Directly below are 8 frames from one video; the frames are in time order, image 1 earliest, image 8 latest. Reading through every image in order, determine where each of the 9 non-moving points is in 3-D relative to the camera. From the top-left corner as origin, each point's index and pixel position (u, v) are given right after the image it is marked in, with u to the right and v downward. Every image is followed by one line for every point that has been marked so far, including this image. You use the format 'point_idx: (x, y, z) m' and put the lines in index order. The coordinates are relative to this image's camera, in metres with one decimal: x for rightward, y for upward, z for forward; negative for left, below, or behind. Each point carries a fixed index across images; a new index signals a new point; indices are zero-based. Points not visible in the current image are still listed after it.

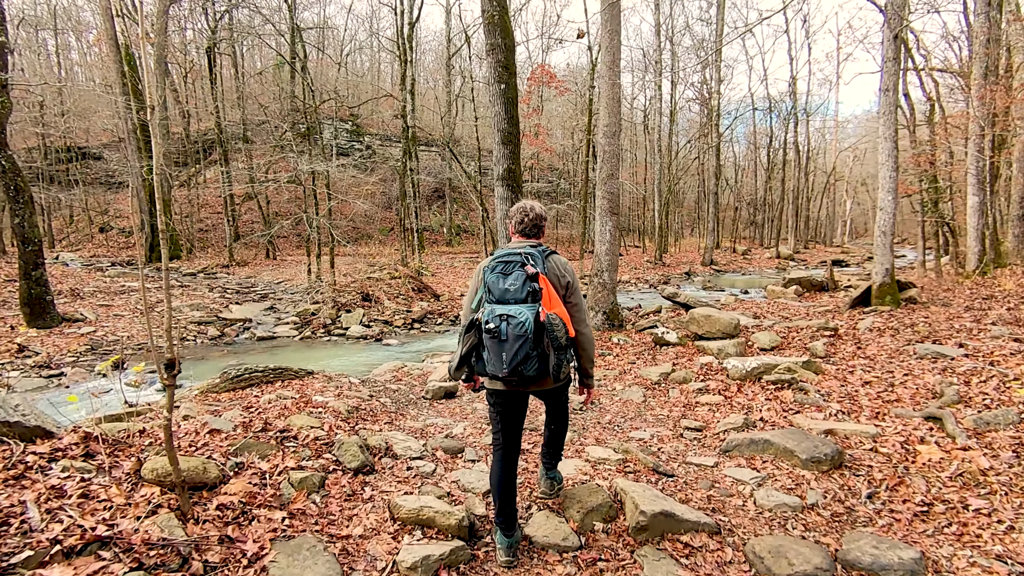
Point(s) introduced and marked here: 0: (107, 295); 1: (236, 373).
0: (-11.2, -0.2, +15.6) m
1: (-3.0, -0.9, +6.2) m
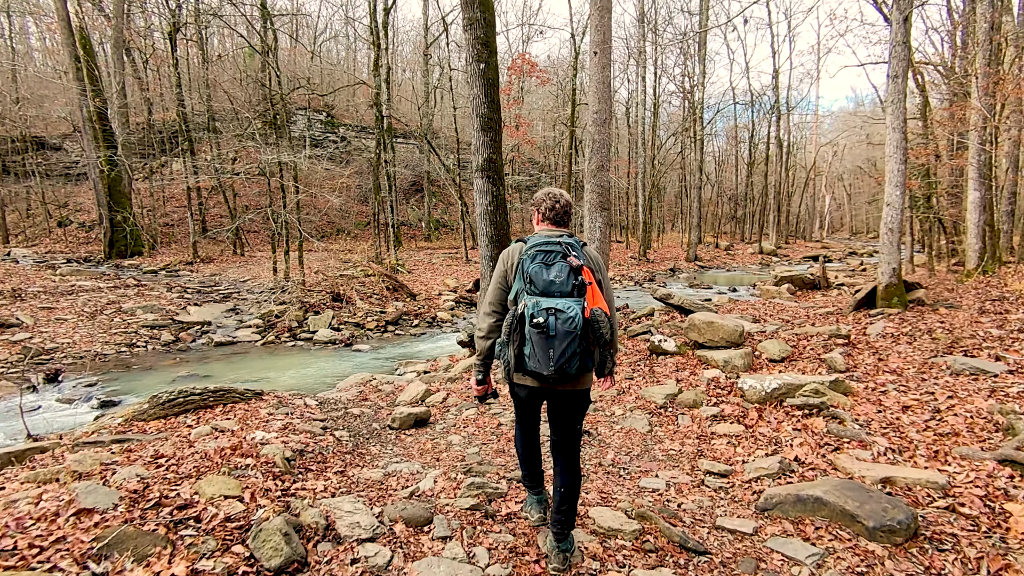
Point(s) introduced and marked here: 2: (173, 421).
0: (-11.7, -0.2, +14.4) m
1: (-3.2, -1.0, +5.2) m
2: (-3.0, -1.2, +5.0) m
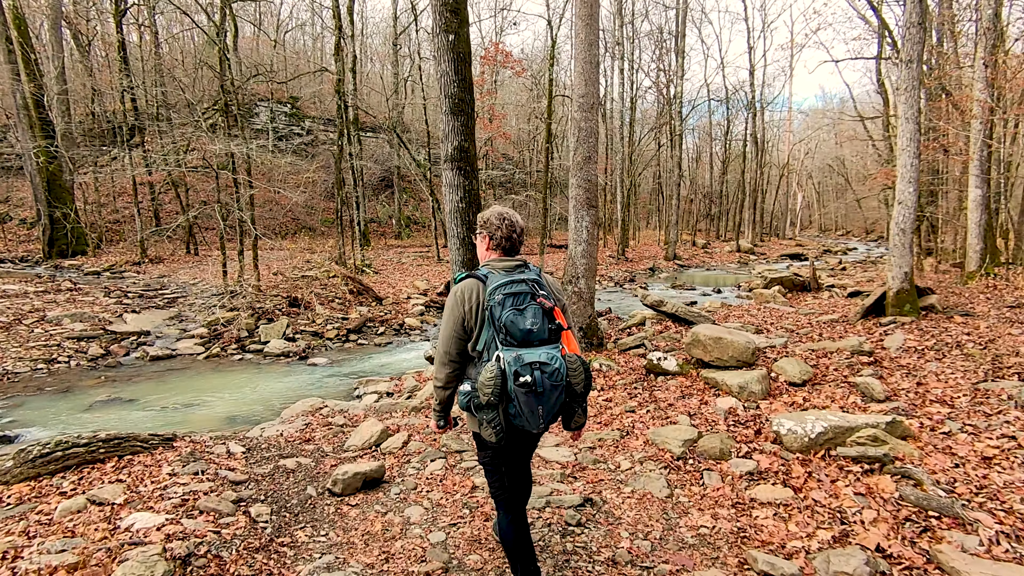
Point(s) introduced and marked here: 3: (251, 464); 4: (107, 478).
0: (-12.3, -0.4, +12.8) m
1: (-3.3, -1.2, +4.0) m
2: (-3.1, -1.3, +3.8) m
3: (-1.9, -1.3, +4.2) m
4: (-2.8, -1.3, +3.9) m
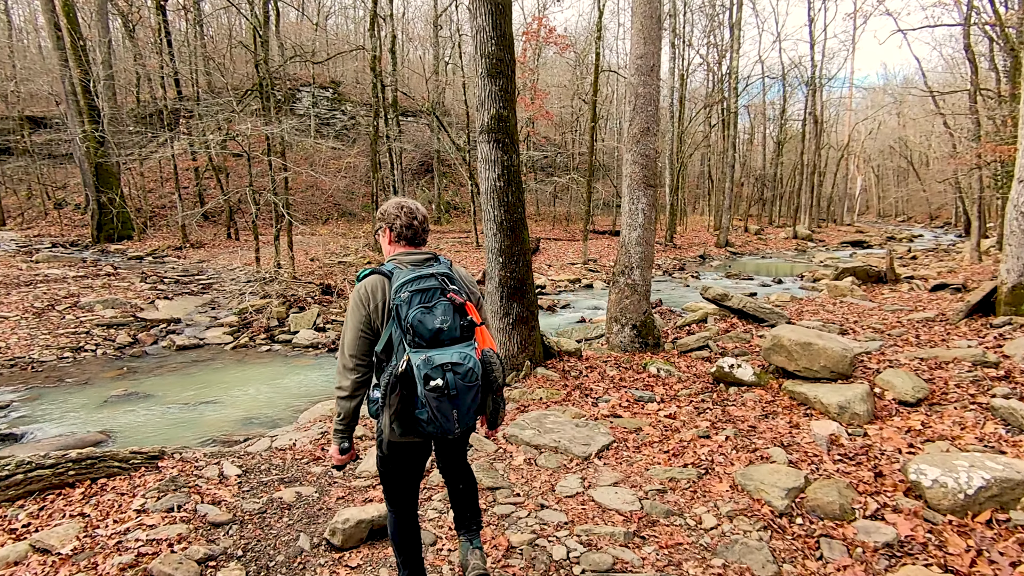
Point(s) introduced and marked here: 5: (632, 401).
0: (-11.4, 0.0, +12.7) m
1: (-3.1, -1.1, +3.4) m
2: (-2.9, -1.3, +3.2) m
3: (-1.6, -1.3, +3.4) m
4: (-2.5, -1.3, +3.2) m
5: (+1.1, -1.0, +5.0) m
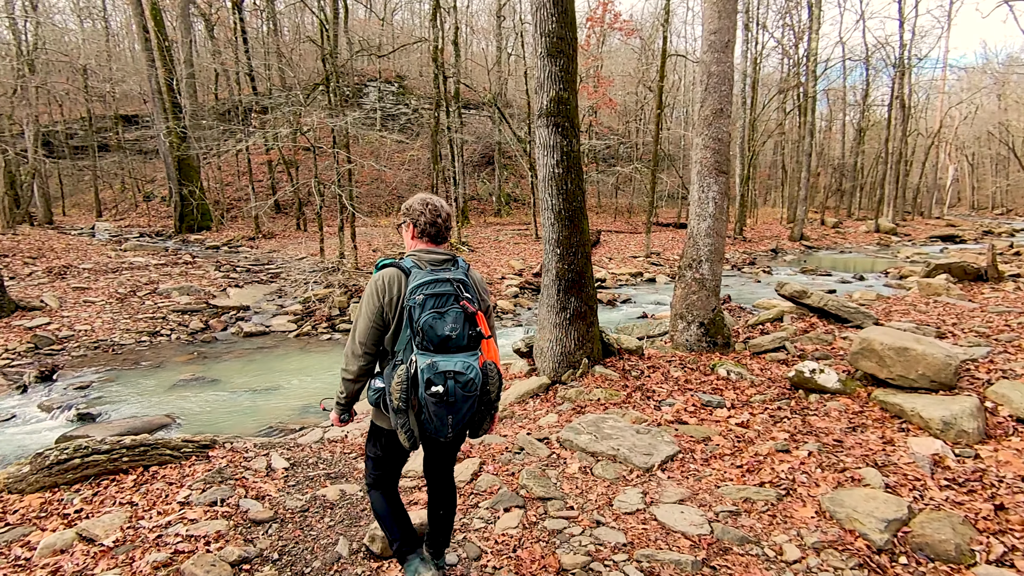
0: (-10.0, +0.3, +13.6) m
1: (-2.8, -1.0, +3.5) m
2: (-2.6, -1.2, +3.2) m
3: (-1.3, -1.2, +3.4) m
4: (-2.2, -1.2, +3.2) m
5: (+1.5, -1.0, +4.6) m
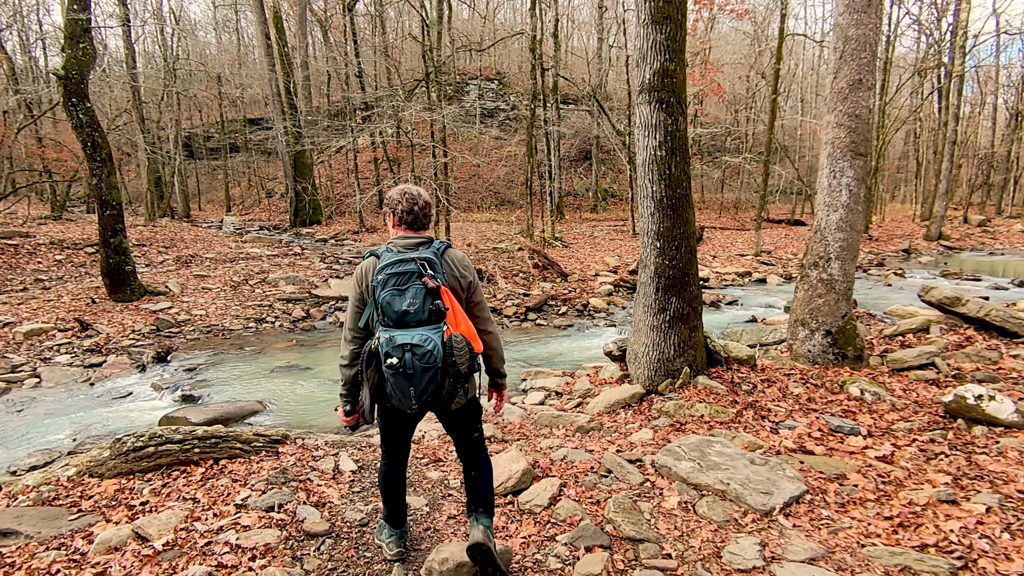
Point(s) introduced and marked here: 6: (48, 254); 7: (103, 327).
0: (-7.7, +0.6, +14.6) m
1: (-2.3, -0.9, +3.4) m
2: (-2.2, -1.1, +3.1) m
3: (-0.9, -1.1, +3.1) m
4: (-1.8, -1.1, +3.1) m
5: (+2.2, -1.0, +3.9) m
6: (-11.3, +0.8, +13.8) m
7: (-6.9, -0.7, +9.6) m
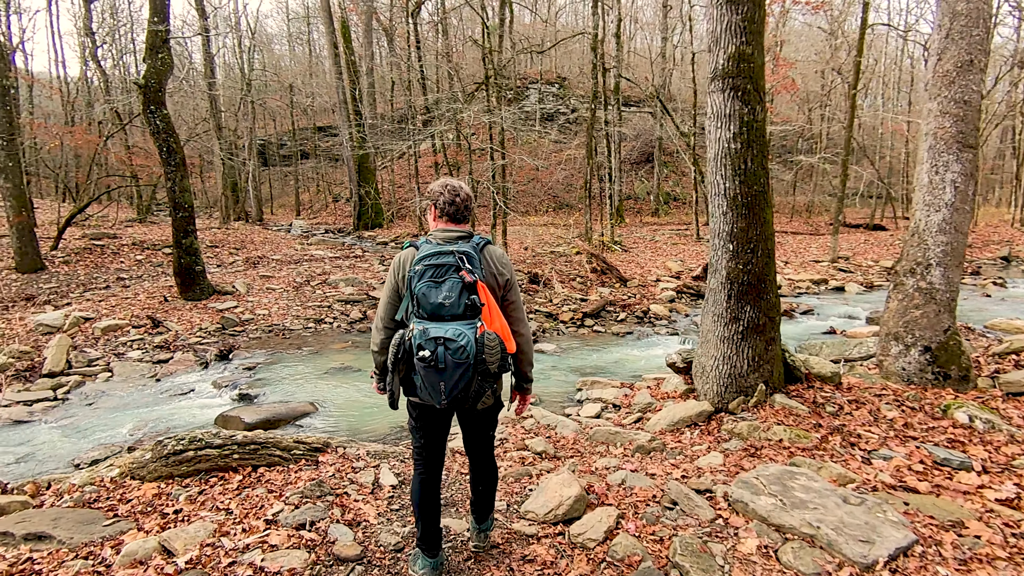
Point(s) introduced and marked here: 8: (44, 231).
0: (-6.2, +0.6, +15.1) m
1: (-2.0, -0.9, +3.3) m
2: (-1.9, -1.1, +3.0) m
3: (-0.6, -1.2, +2.9) m
4: (-1.5, -1.1, +3.0) m
5: (+2.5, -1.0, +3.3) m
6: (-9.9, +0.9, +14.6) m
7: (-6.0, -0.6, +9.9) m
8: (-13.5, +1.6, +16.3) m
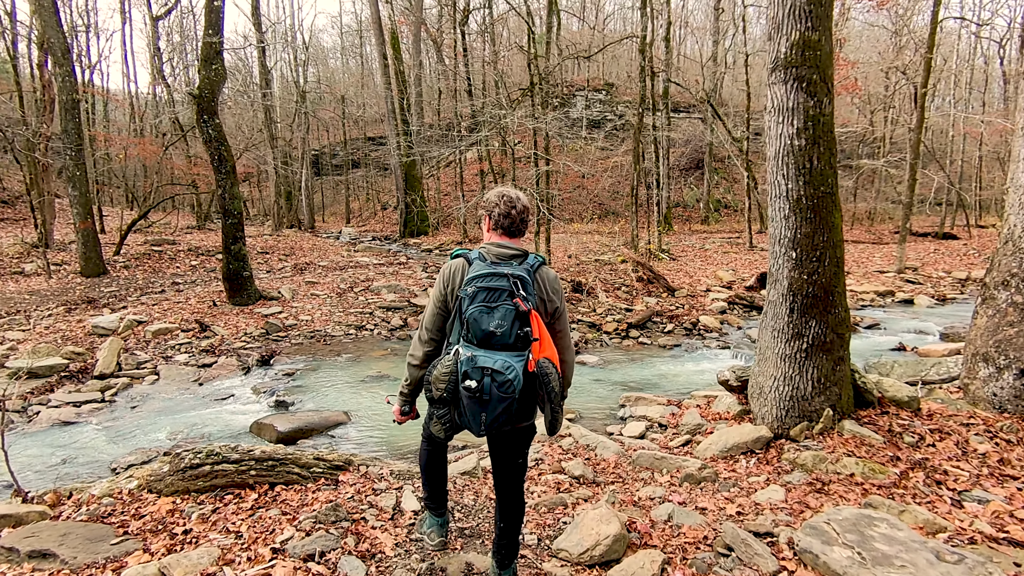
0: (-5.1, +0.4, +15.2) m
1: (-1.8, -1.0, +3.2) m
2: (-1.7, -1.2, +2.9) m
3: (-0.5, -1.2, +2.6) m
4: (-1.4, -1.1, +2.8) m
5: (+2.6, -1.1, +2.8) m
6: (-8.8, +0.7, +15.1) m
7: (-5.3, -0.7, +10.1) m
8: (-12.2, +1.5, +17.0) m
